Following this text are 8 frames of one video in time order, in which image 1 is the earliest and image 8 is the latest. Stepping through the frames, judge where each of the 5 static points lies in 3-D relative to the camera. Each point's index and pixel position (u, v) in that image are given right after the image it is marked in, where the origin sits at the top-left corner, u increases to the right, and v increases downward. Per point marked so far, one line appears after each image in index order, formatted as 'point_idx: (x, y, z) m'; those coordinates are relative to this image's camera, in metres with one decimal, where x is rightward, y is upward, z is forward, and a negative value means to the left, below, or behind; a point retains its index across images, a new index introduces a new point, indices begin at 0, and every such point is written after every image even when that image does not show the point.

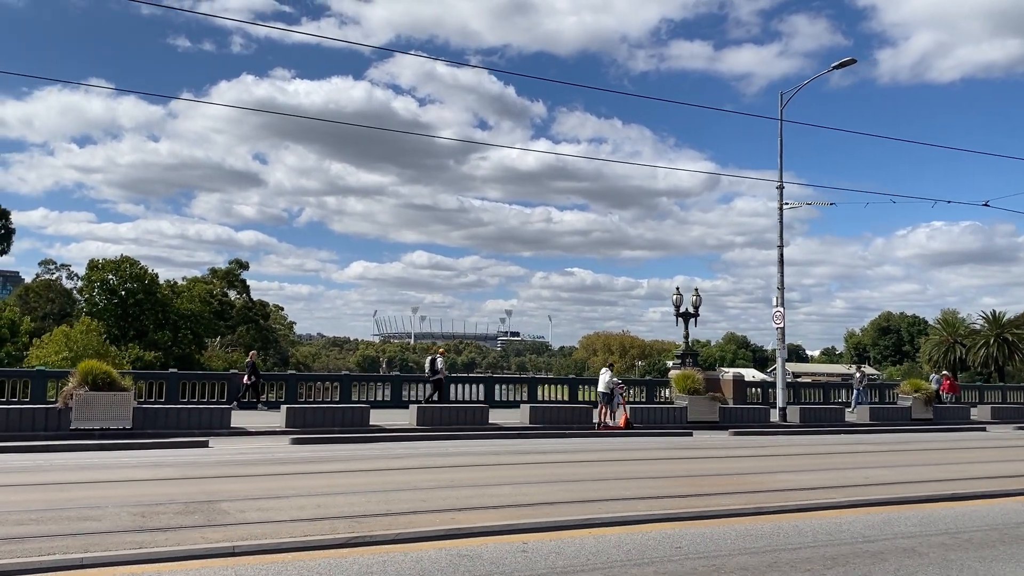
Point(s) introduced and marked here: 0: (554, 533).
0: (+0.4, -2.1, +7.5) m
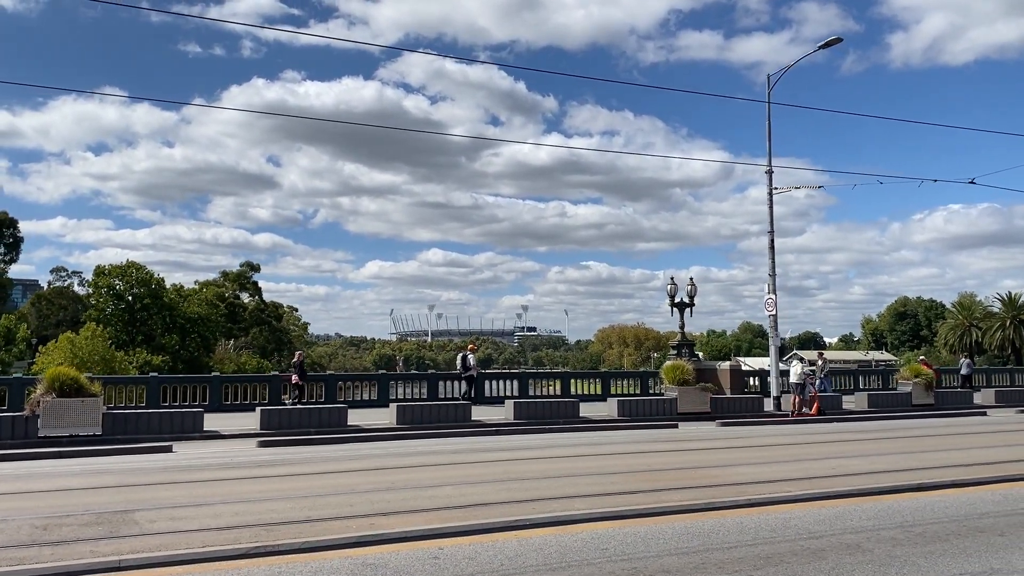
0: (-0.3, -2.1, +7.1) m
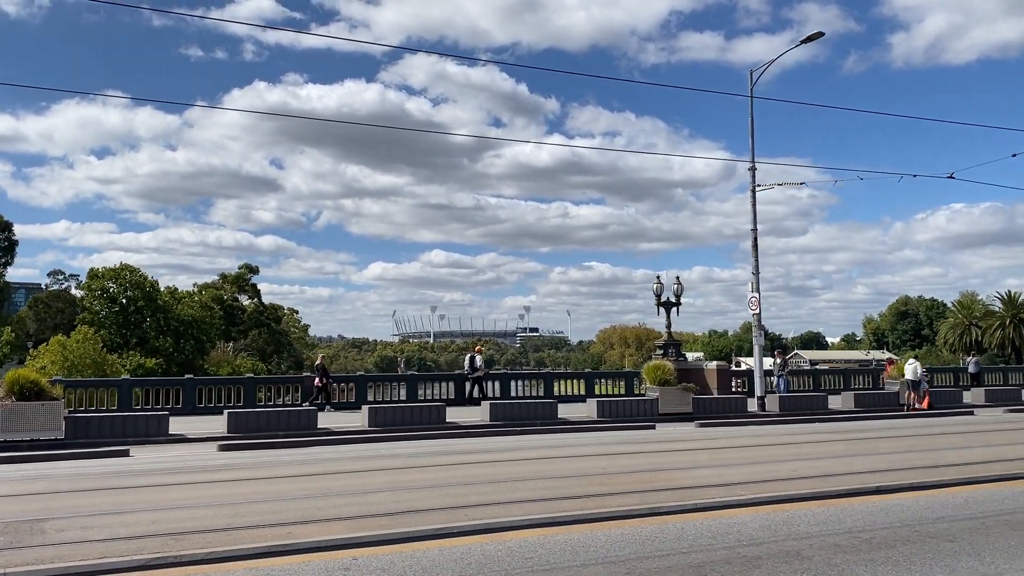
0: (-0.9, -2.0, +6.8) m
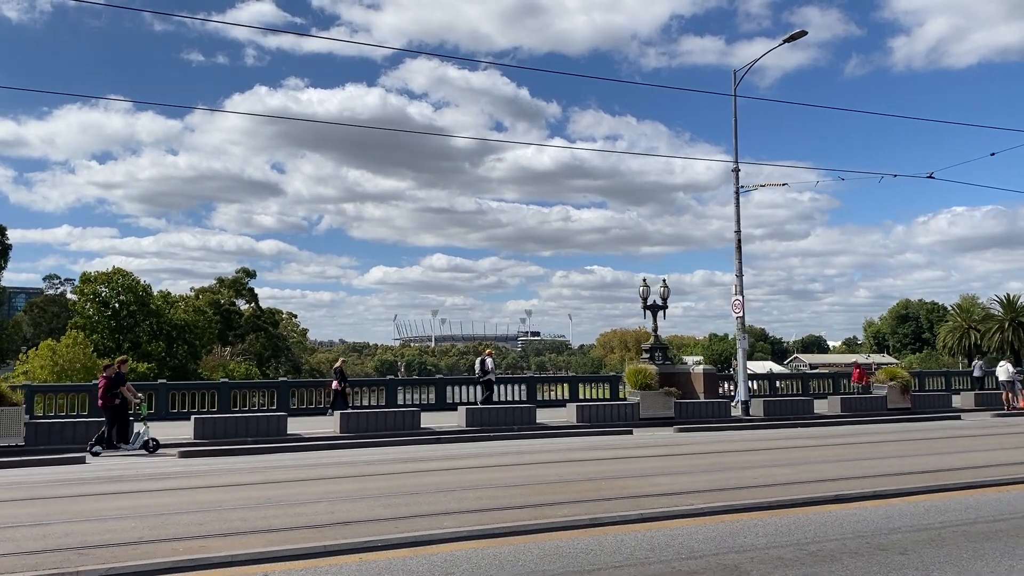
0: (-1.5, -2.0, +6.4) m
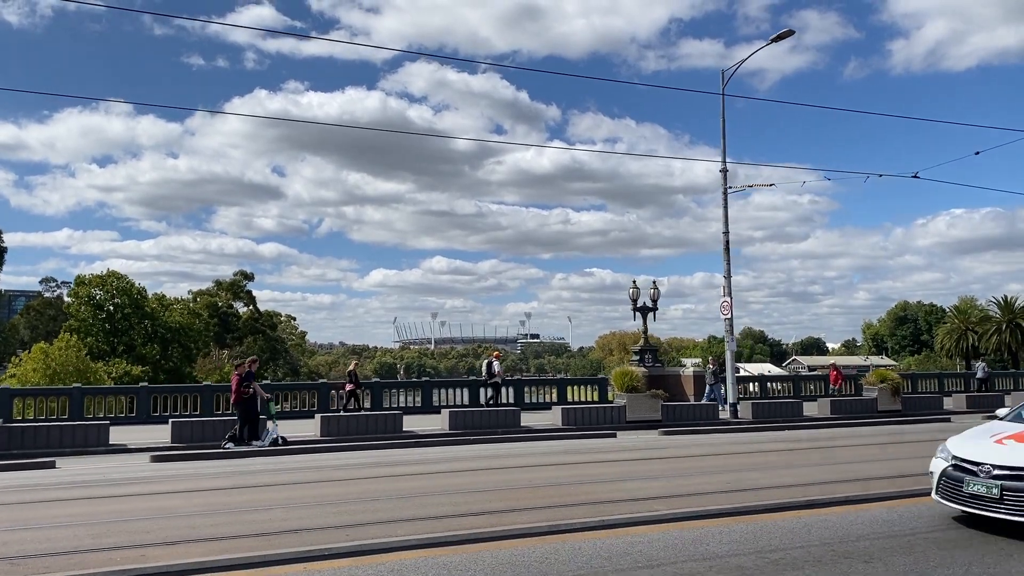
0: (-1.9, -2.0, +6.2) m
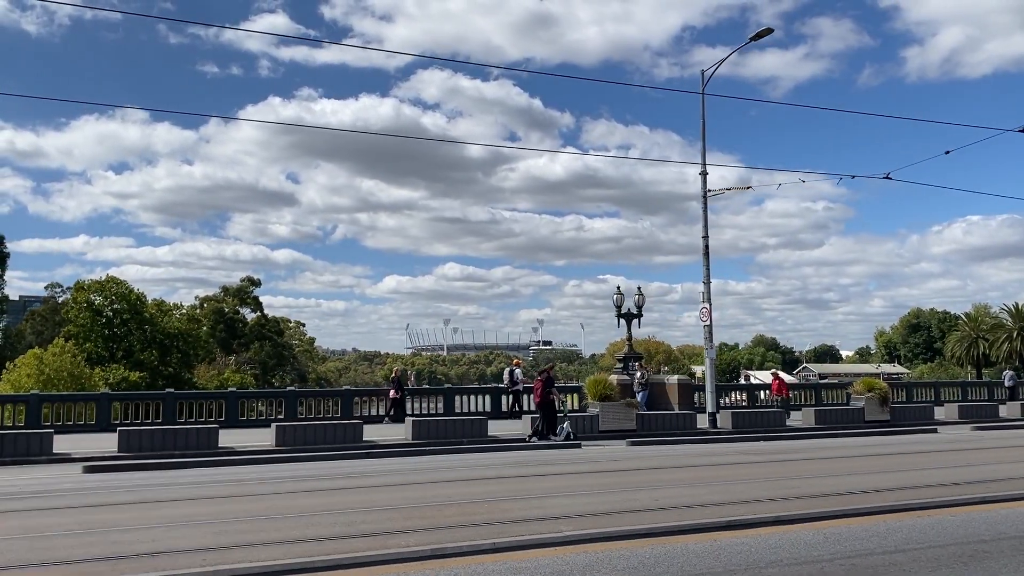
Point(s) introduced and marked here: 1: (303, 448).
0: (-2.9, -2.1, +5.7) m
1: (-4.5, -3.4, +18.4) m
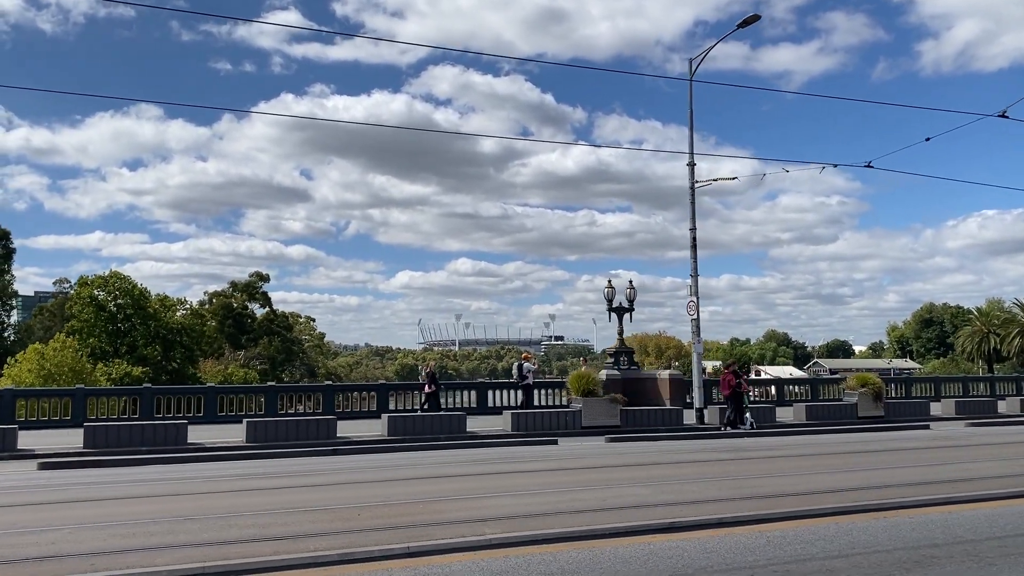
0: (-3.6, -2.0, +5.3) m
1: (-5.1, -3.2, +18.1) m
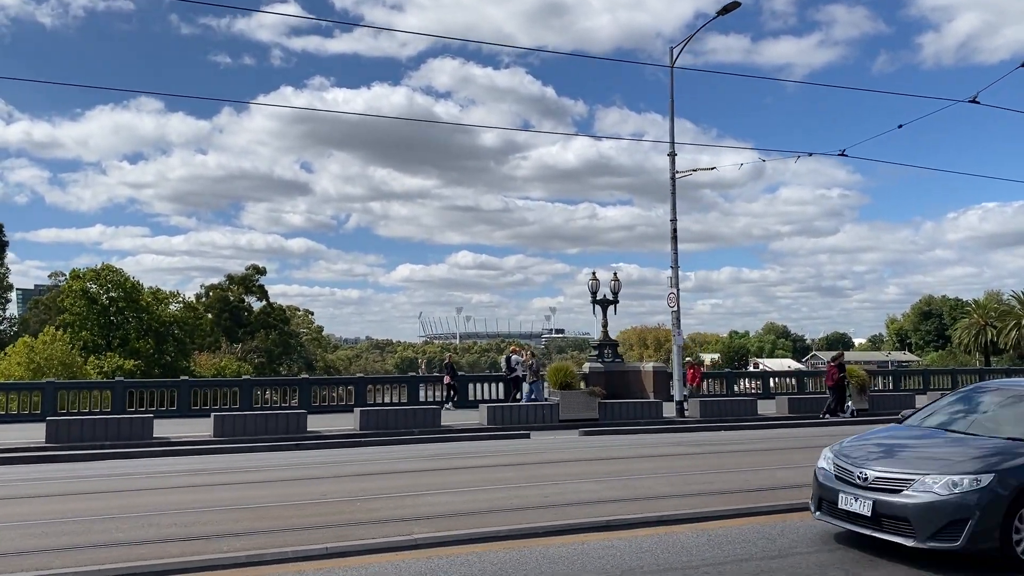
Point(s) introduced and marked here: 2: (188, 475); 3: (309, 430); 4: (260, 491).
0: (-4.1, -1.9, +5.0) m
1: (-5.7, -3.1, +17.8) m
2: (-4.1, -2.5, +11.3) m
3: (-4.5, -3.1, +19.0) m
4: (-2.7, -2.3, +9.9) m
